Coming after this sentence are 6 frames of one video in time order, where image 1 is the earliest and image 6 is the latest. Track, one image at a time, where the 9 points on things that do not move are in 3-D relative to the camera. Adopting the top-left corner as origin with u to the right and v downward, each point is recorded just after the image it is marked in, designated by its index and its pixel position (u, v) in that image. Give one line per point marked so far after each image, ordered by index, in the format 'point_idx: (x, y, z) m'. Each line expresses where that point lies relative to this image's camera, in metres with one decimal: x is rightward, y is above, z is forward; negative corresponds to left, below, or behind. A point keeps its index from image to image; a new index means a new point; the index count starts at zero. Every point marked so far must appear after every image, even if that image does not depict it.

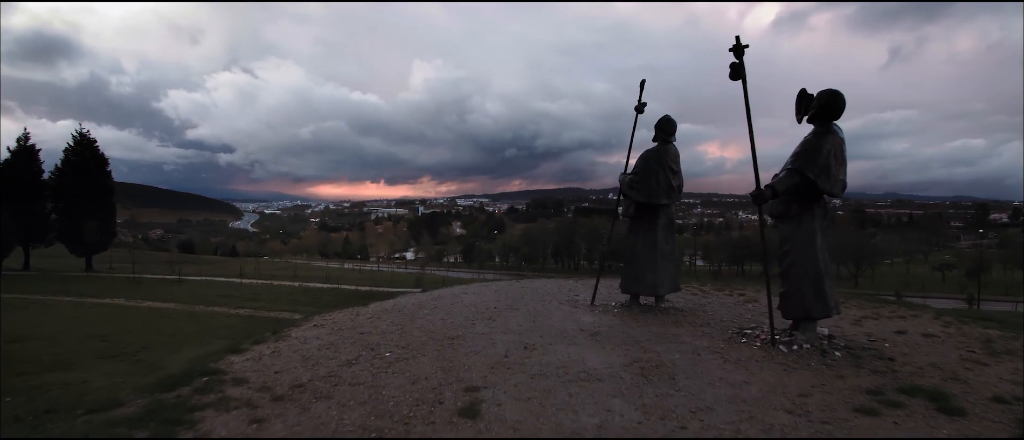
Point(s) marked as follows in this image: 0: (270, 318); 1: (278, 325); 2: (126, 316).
0: (-8.0, -3.2, +16.6) m
1: (-7.1, -3.2, +15.2) m
2: (-13.0, -3.2, +17.0) m
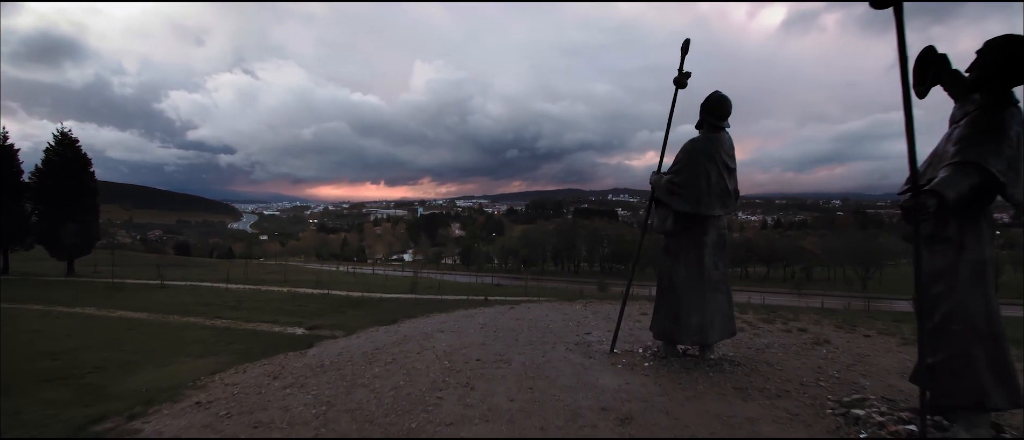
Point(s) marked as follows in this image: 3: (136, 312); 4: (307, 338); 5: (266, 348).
0: (-8.0, -3.4, +15.3) m
1: (-7.2, -3.4, +13.9) m
2: (-13.1, -3.4, +15.7) m
3: (-14.0, -3.4, +18.7) m
4: (-5.7, -3.4, +14.0) m
5: (-6.5, -3.4, +13.2) m
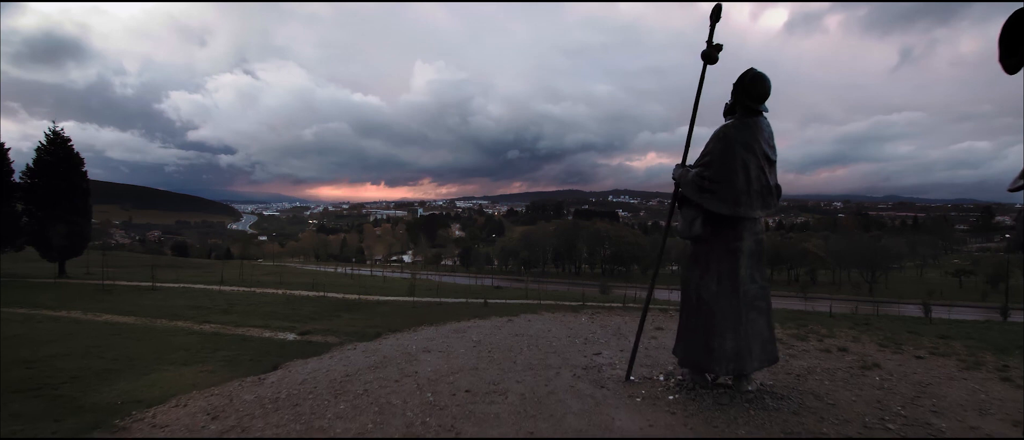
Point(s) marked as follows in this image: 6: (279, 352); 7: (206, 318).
0: (-8.1, -3.4, +14.7) m
1: (-7.2, -3.4, +13.3) m
2: (-13.1, -3.4, +15.2) m
3: (-14.0, -3.4, +18.1) m
4: (-5.7, -3.4, +13.5) m
5: (-6.5, -3.4, +12.6) m
6: (-5.9, -3.4, +12.9) m
7: (-10.9, -3.5, +17.9) m
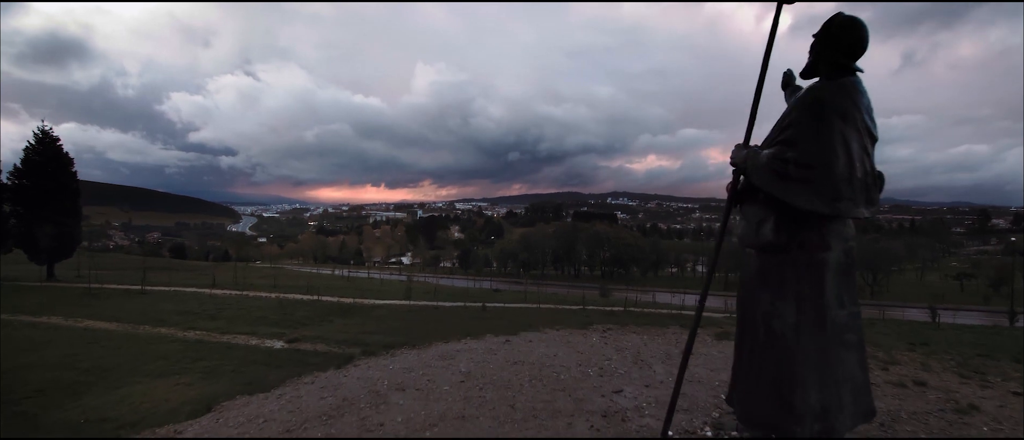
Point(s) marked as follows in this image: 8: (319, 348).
0: (-8.1, -3.4, +14.0) m
1: (-7.2, -3.4, +12.6) m
2: (-13.1, -3.4, +14.4) m
3: (-14.0, -3.5, +17.3) m
4: (-5.8, -3.5, +12.7) m
5: (-6.5, -3.4, +11.9) m
6: (-6.0, -3.4, +12.2) m
7: (-10.9, -3.5, +17.2) m
8: (-5.3, -3.5, +14.0) m
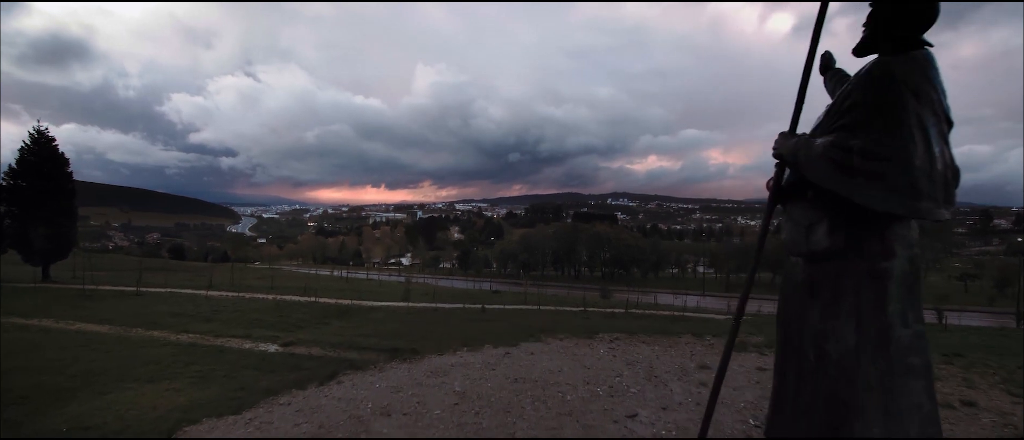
0: (-8.1, -3.4, +13.6) m
1: (-7.2, -3.4, +12.3) m
2: (-13.1, -3.4, +14.1) m
3: (-14.0, -3.5, +17.0) m
4: (-5.8, -3.5, +12.4) m
5: (-6.5, -3.4, +11.6) m
6: (-6.0, -3.5, +11.9) m
7: (-10.9, -3.6, +16.8) m
8: (-5.4, -3.5, +13.6) m
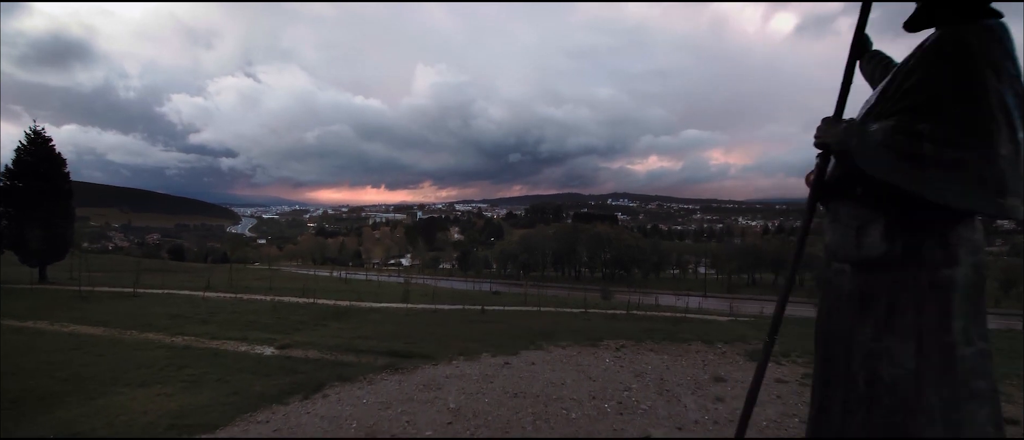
0: (-8.1, -3.5, +13.4) m
1: (-7.2, -3.5, +12.0) m
2: (-13.1, -3.5, +13.9) m
3: (-14.0, -3.6, +16.8) m
4: (-5.8, -3.5, +12.2) m
5: (-6.5, -3.5, +11.3) m
6: (-6.0, -3.5, +11.6) m
7: (-10.9, -3.6, +16.6) m
8: (-5.3, -3.5, +13.4) m
